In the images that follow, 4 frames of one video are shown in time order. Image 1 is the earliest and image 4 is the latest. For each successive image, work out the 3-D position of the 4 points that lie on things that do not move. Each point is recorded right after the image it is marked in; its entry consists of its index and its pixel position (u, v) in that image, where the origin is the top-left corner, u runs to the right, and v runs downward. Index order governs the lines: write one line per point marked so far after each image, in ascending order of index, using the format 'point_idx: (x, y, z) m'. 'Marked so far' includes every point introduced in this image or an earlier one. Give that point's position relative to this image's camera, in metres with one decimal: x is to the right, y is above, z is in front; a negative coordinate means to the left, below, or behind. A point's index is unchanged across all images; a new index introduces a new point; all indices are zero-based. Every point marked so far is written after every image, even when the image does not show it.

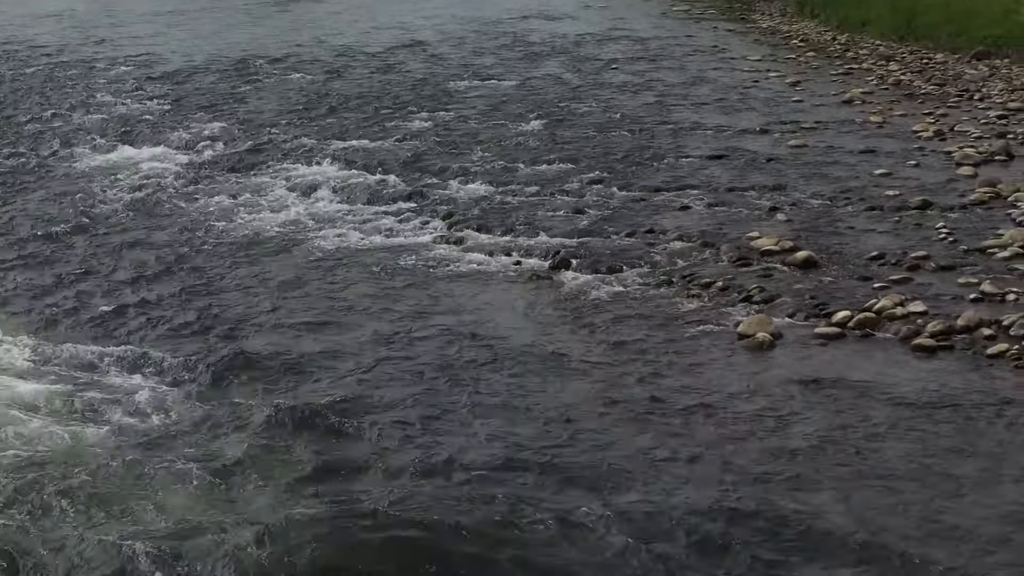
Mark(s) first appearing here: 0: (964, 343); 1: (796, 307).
0: (+3.7, -0.4, +12.0) m
1: (+2.5, -0.2, +12.9) m
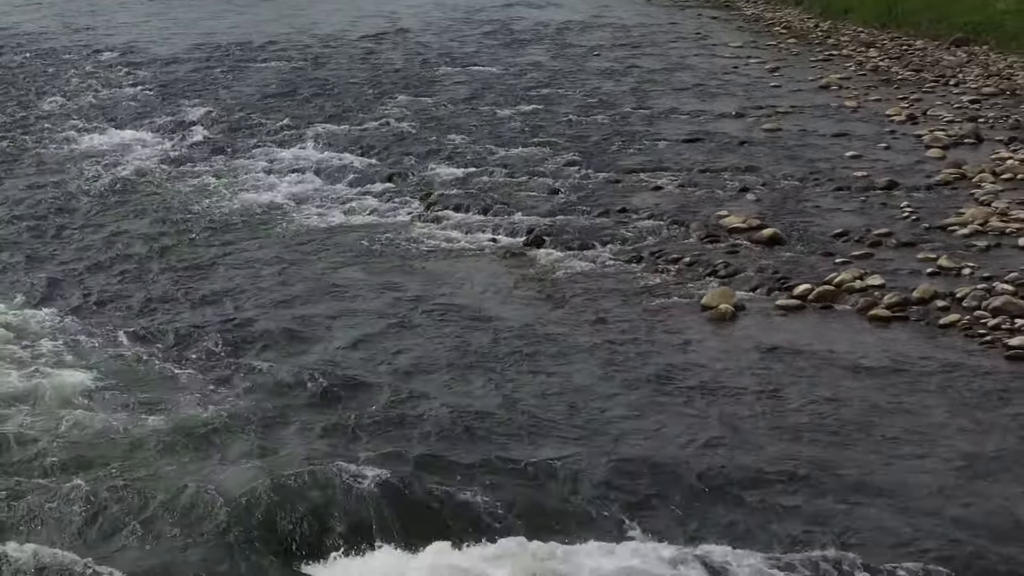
0: (+3.5, -0.2, +12.5) m
1: (+2.3, +0.1, +13.4) m
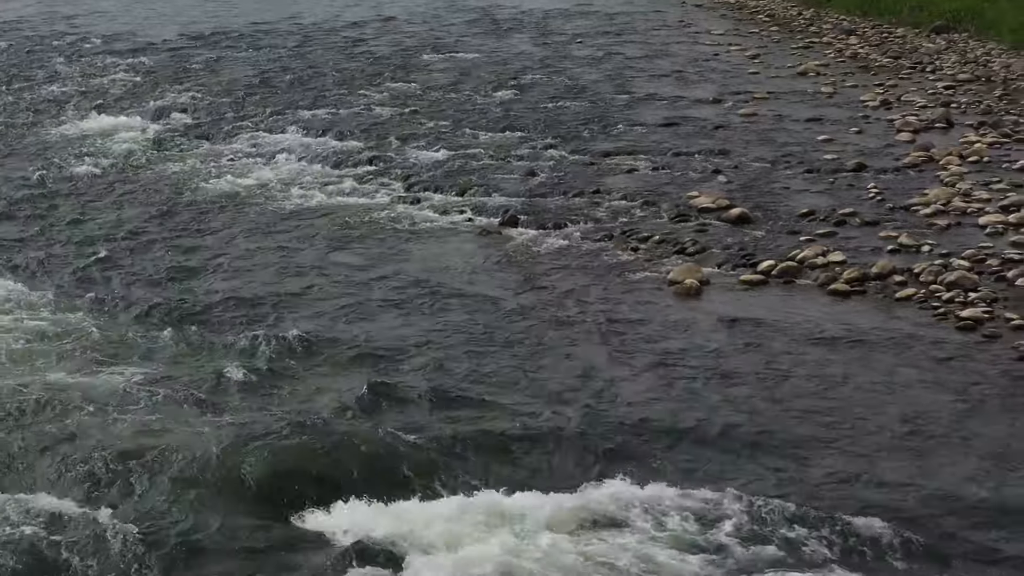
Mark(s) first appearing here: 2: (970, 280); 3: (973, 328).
0: (+3.2, 0.0, +13.0) m
1: (+2.0, +0.3, +13.9) m
2: (+4.0, +0.1, +12.8) m
3: (+3.8, -0.3, +12.0) m
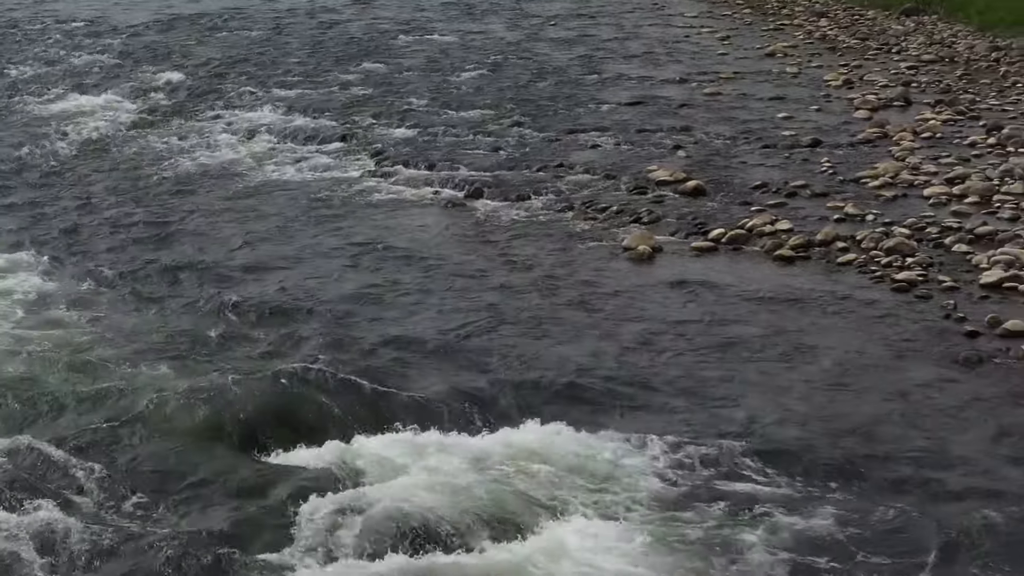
0: (+2.9, +0.3, +13.7) m
1: (+1.7, +0.6, +14.5) m
2: (+3.7, +0.4, +13.5) m
3: (+3.4, 0.0, +12.7) m
